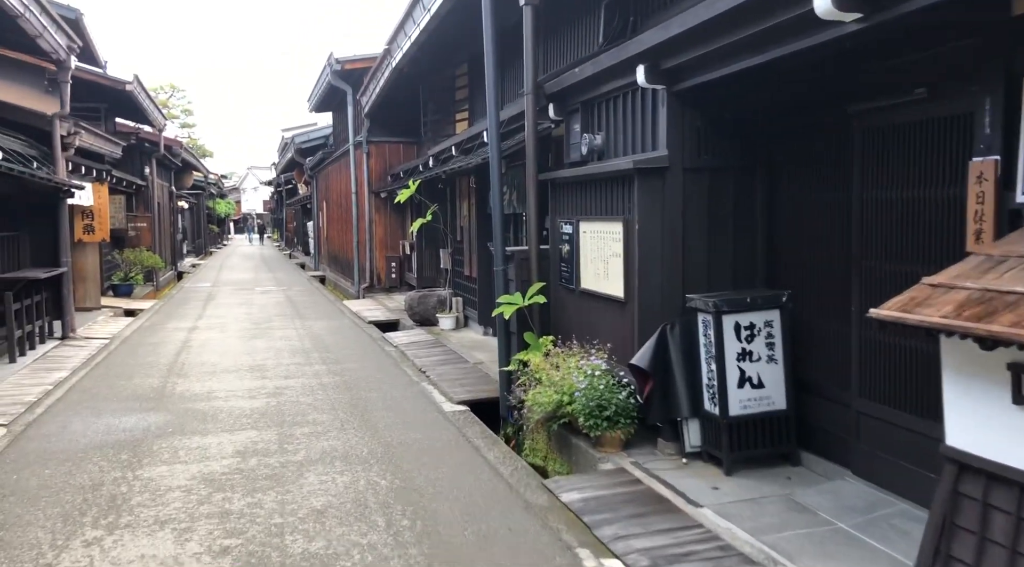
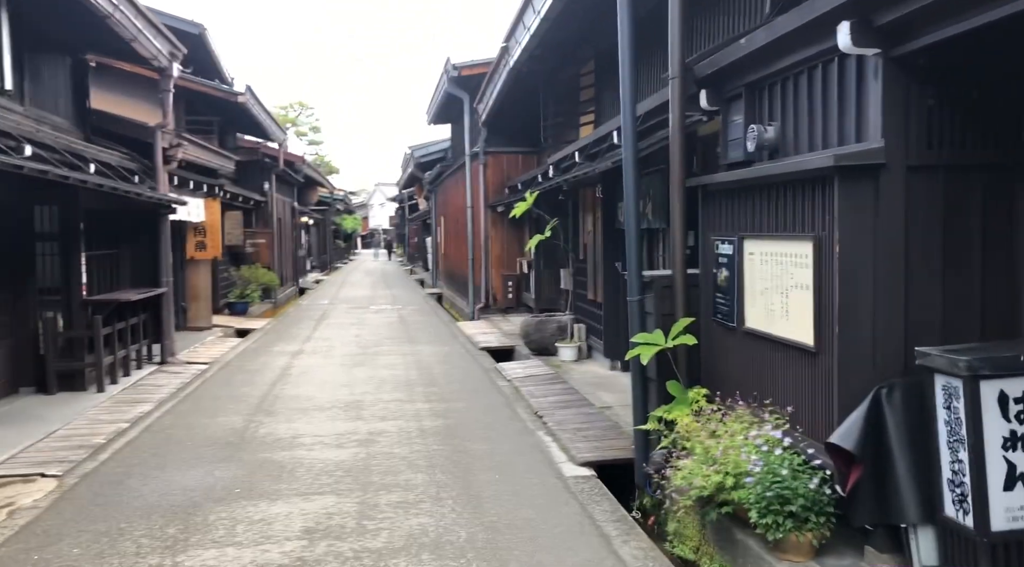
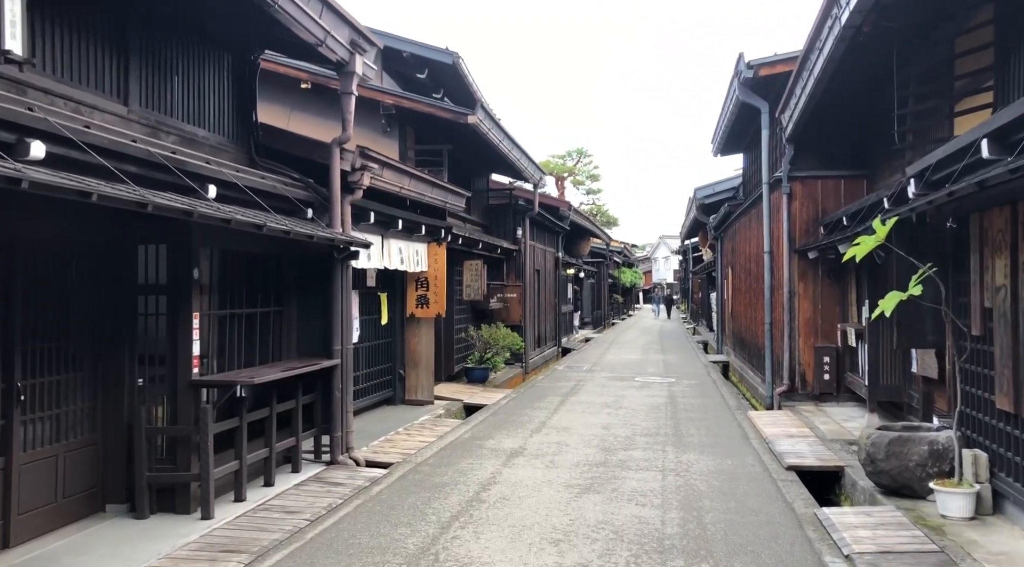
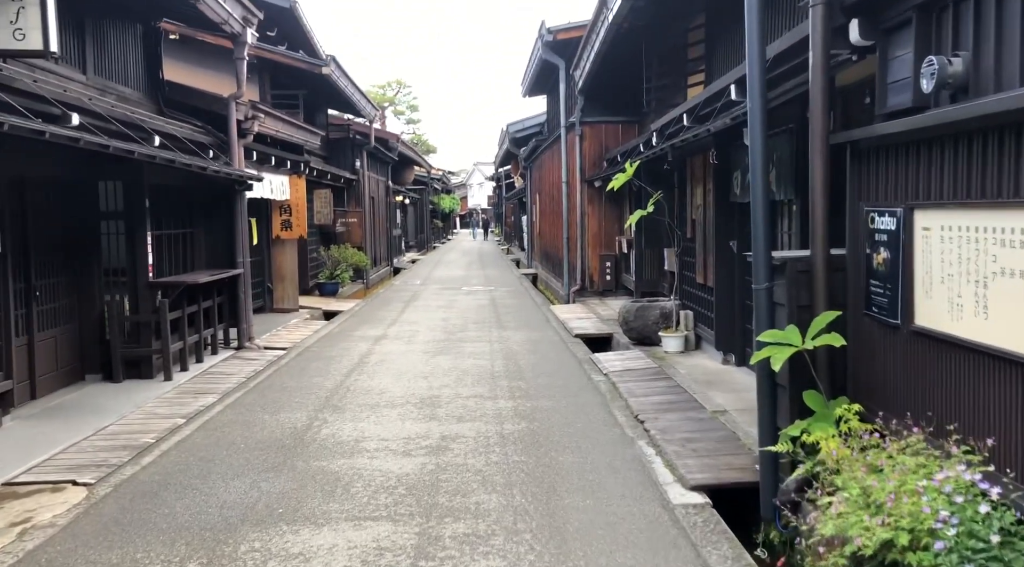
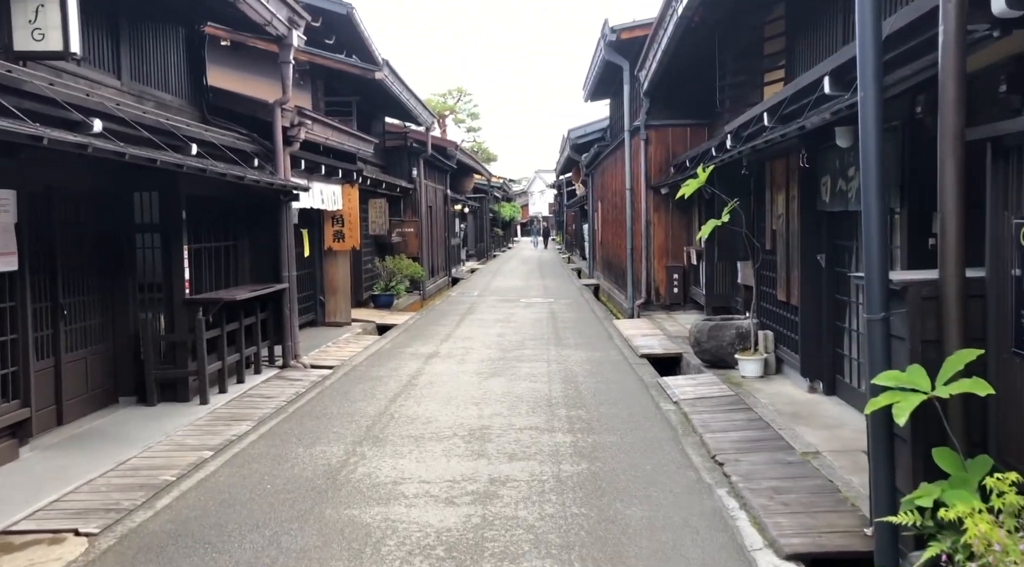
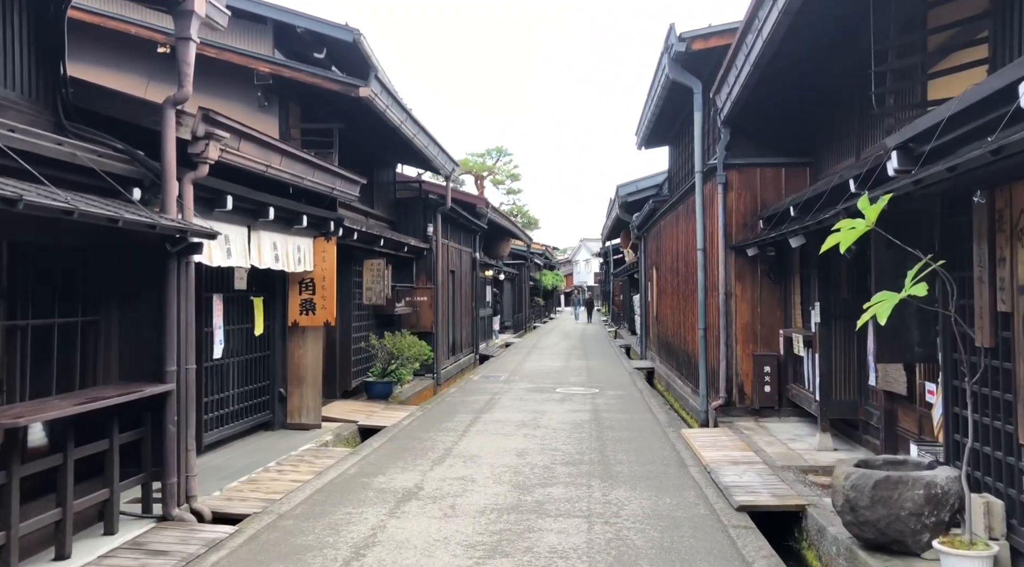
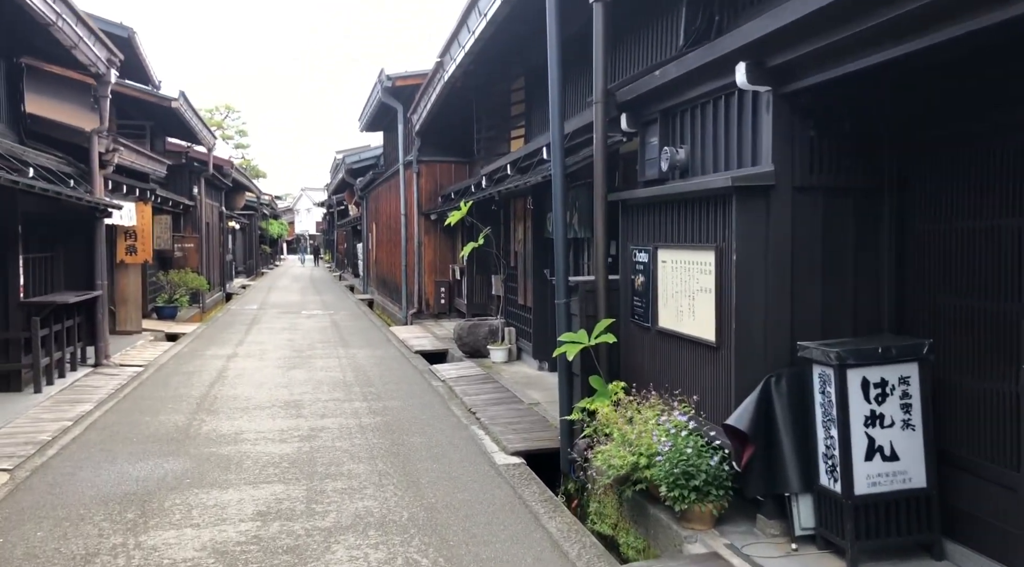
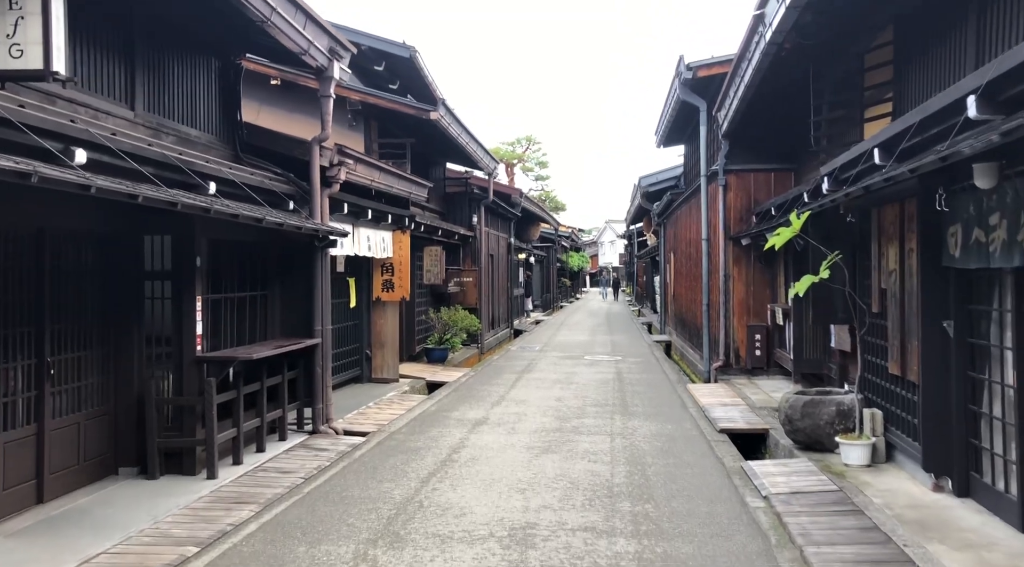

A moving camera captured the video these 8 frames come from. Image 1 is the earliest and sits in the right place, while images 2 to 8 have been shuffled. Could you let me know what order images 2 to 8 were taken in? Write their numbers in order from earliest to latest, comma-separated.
7, 2, 4, 5, 8, 3, 6
